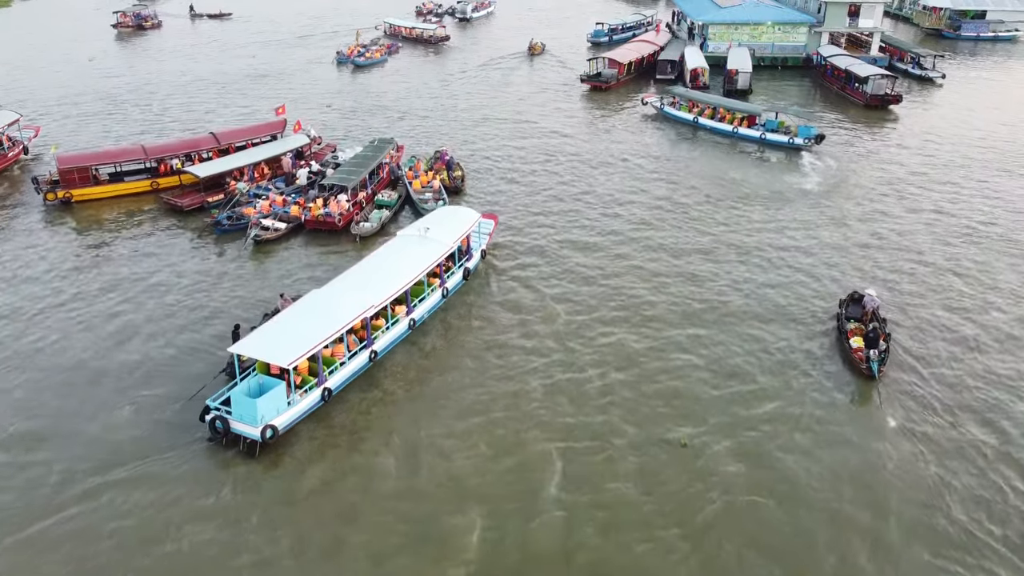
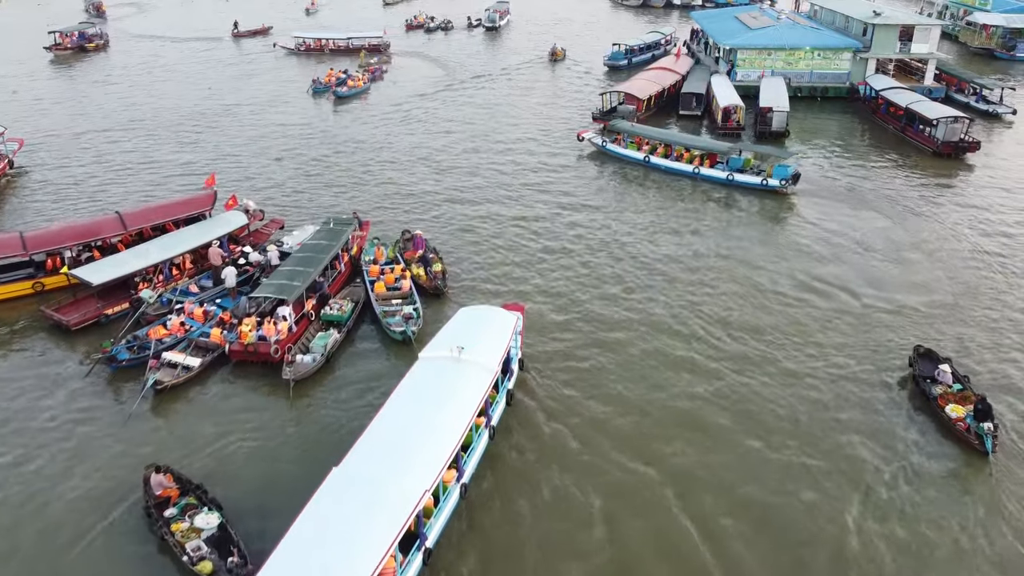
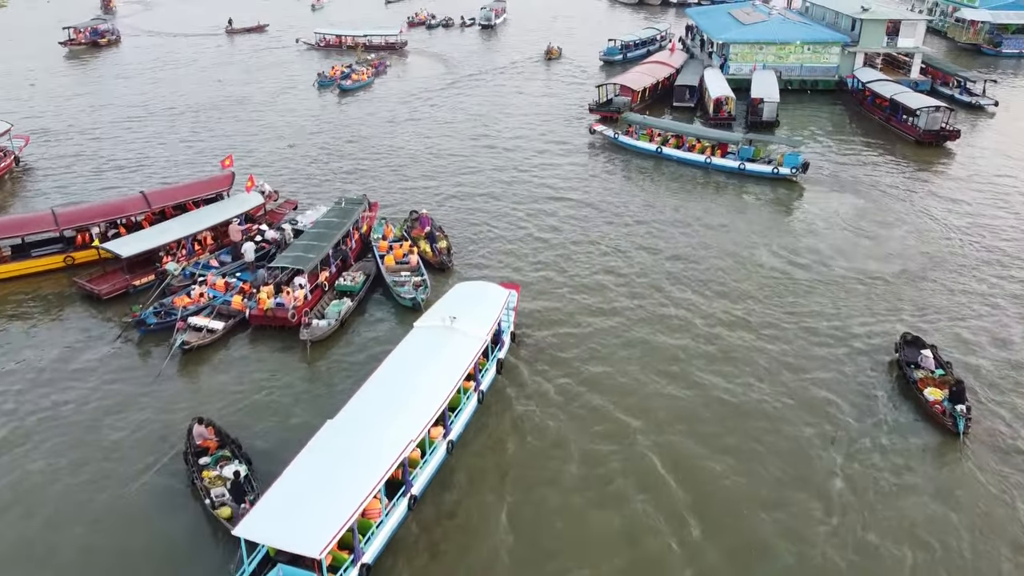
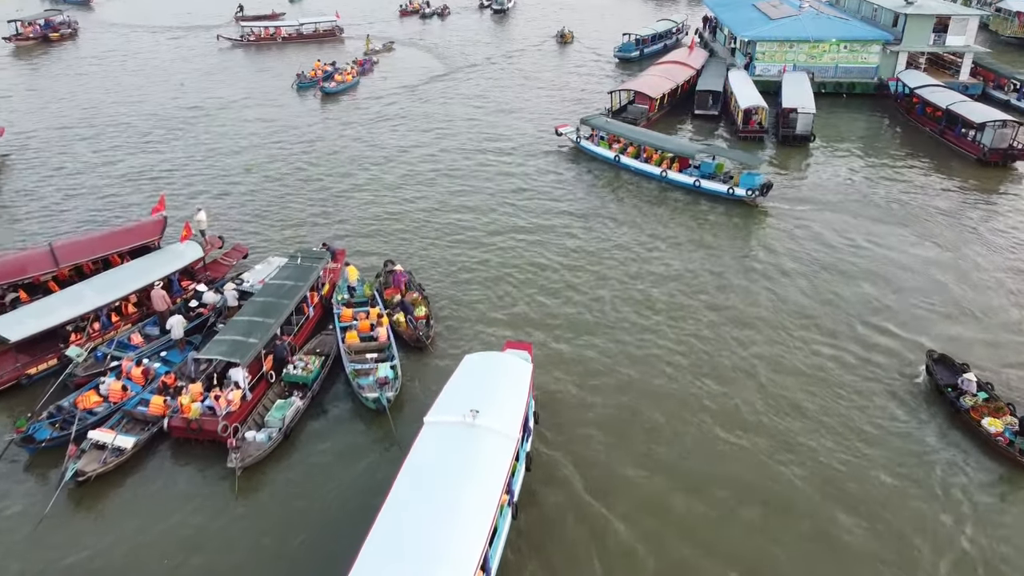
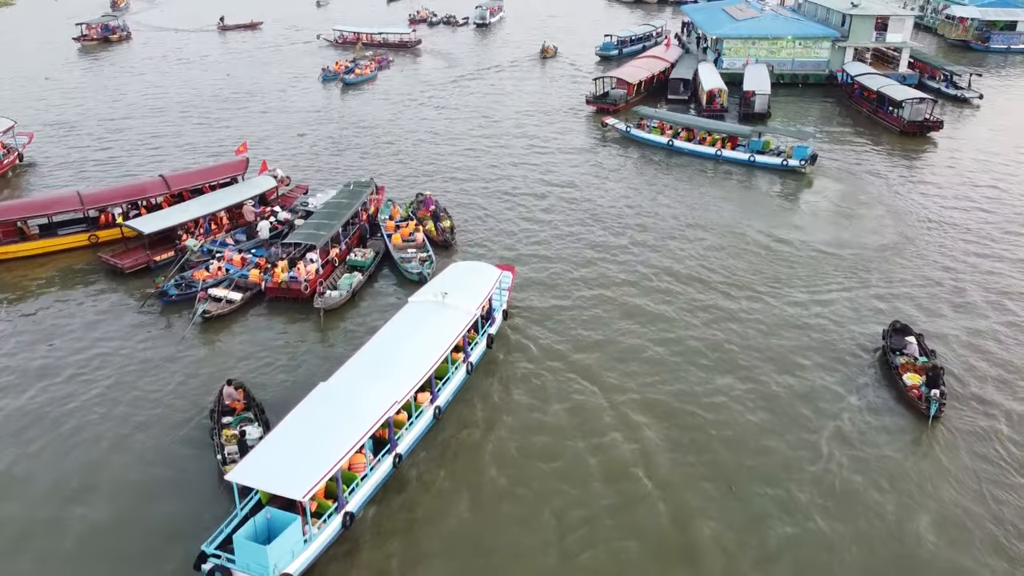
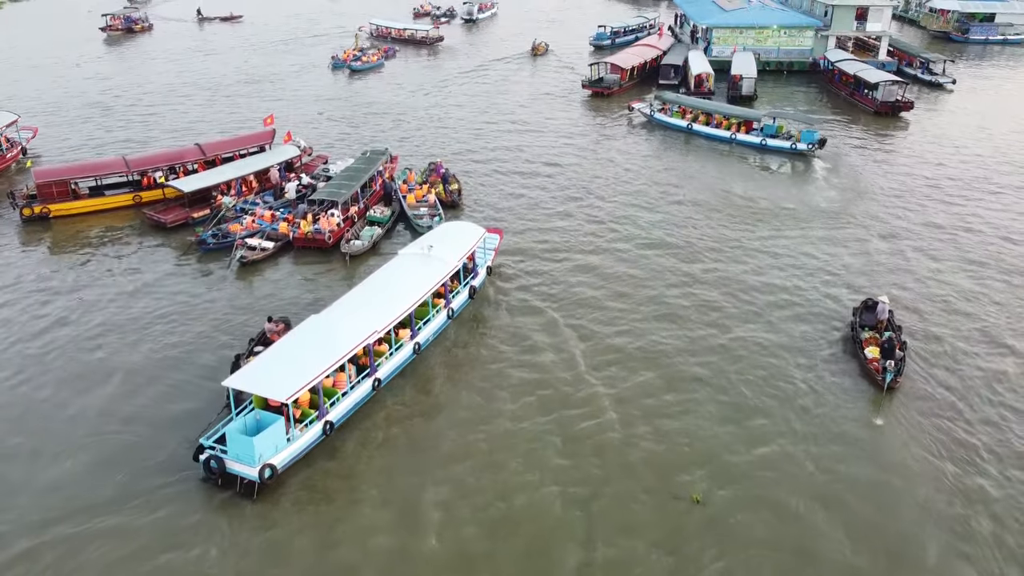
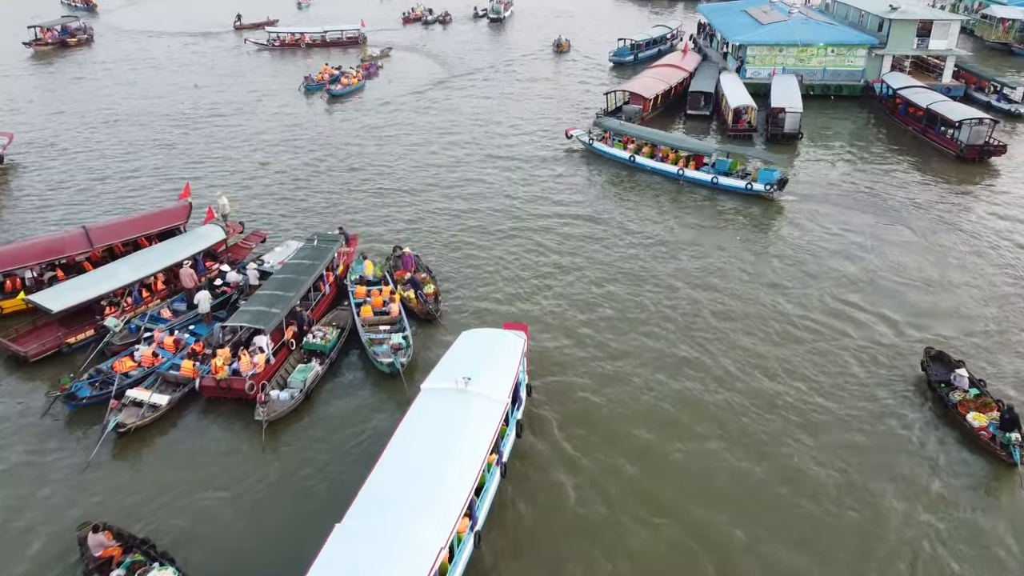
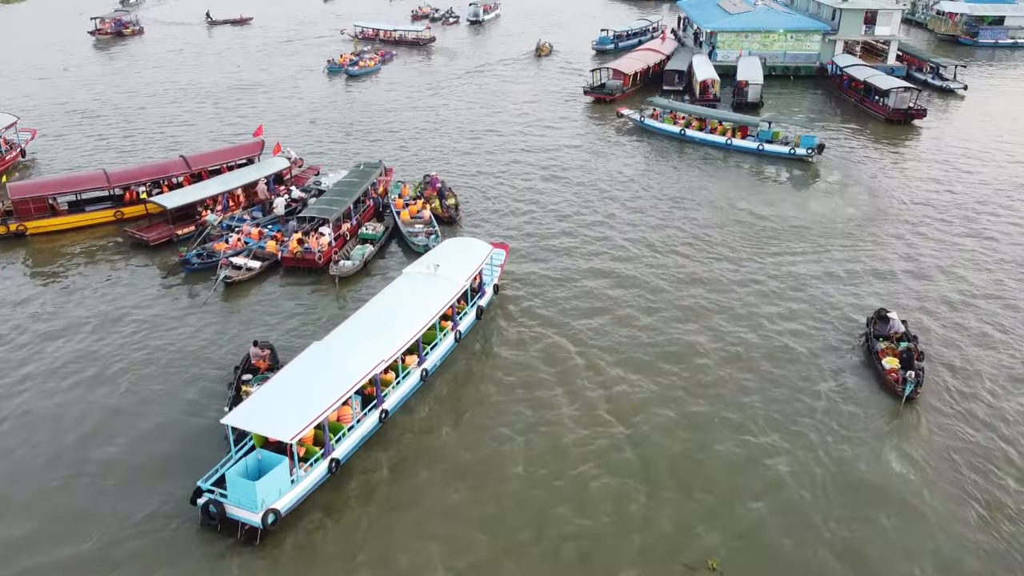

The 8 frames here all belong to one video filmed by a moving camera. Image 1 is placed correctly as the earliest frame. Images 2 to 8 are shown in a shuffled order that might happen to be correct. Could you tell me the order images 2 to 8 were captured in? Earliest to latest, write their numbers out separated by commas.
6, 8, 5, 3, 2, 7, 4
